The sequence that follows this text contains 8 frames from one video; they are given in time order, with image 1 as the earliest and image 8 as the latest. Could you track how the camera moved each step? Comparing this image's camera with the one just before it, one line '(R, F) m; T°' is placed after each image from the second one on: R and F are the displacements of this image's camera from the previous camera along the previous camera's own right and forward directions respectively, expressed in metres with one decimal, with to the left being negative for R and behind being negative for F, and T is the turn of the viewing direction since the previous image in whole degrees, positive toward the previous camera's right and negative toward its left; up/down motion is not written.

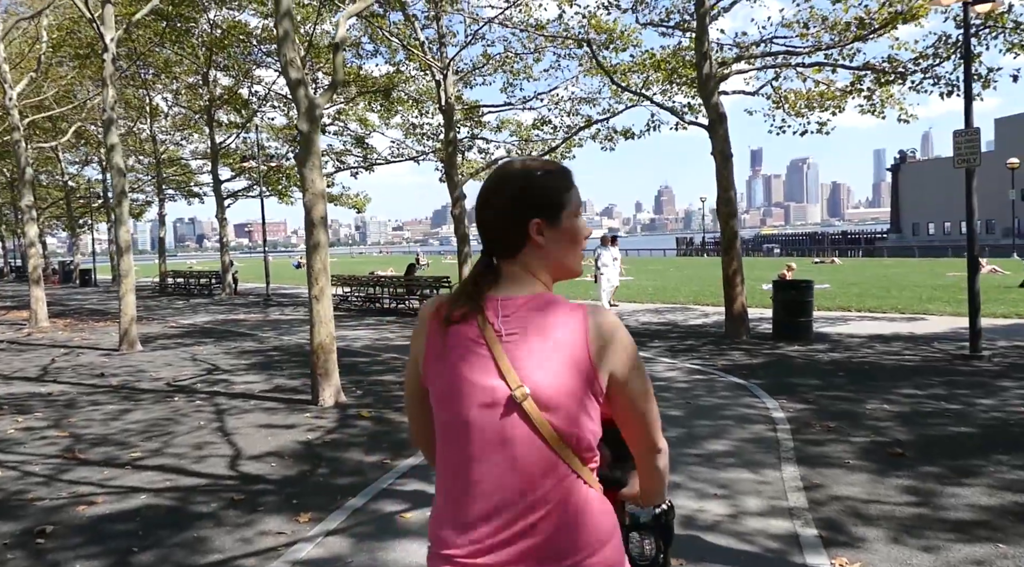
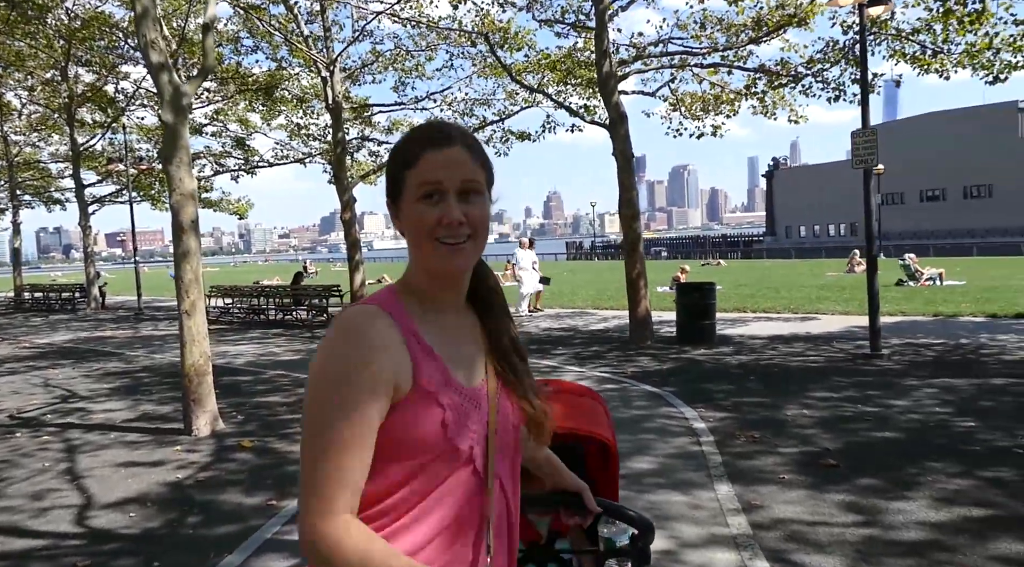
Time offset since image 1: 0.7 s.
(-0.1, +0.8) m; +8°
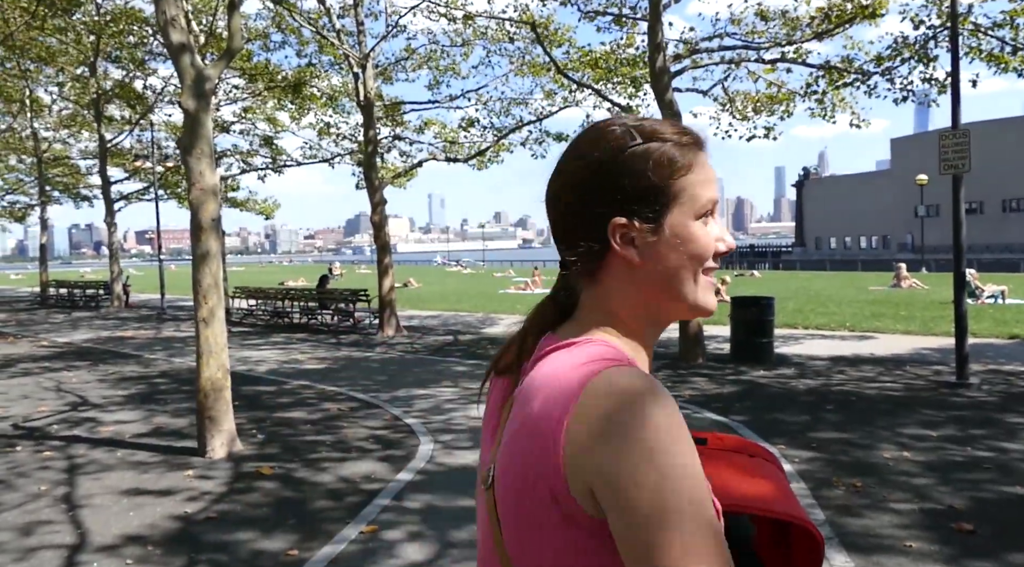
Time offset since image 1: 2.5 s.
(-0.3, +1.0) m; -2°
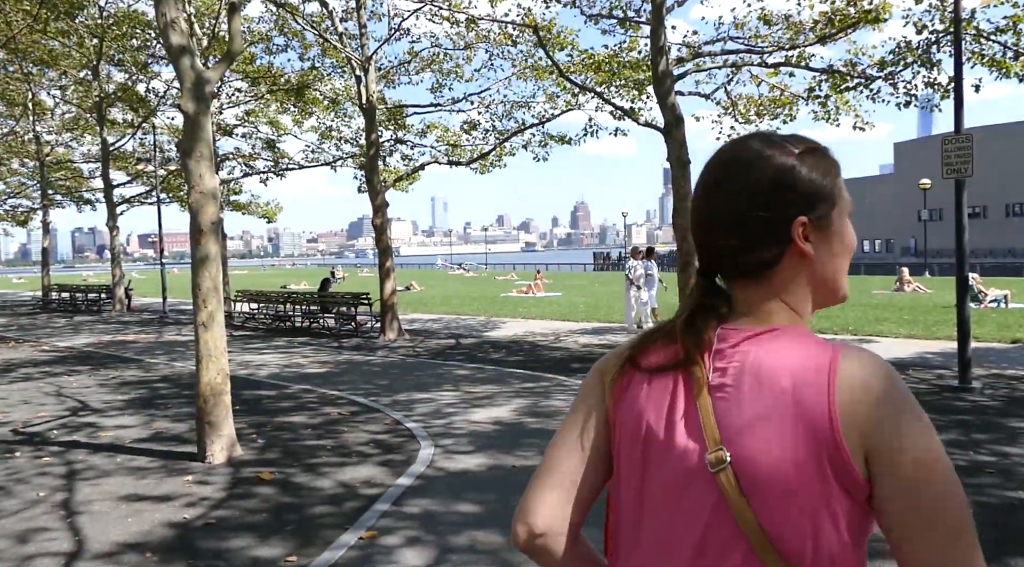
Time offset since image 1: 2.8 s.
(0.0, 0.0) m; 0°
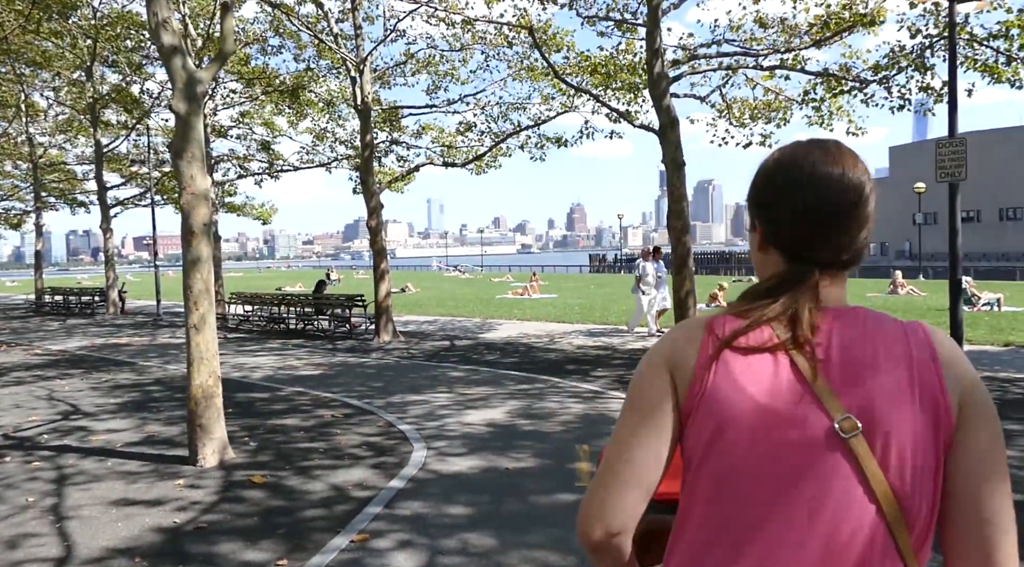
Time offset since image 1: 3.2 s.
(0.0, 0.0) m; 0°
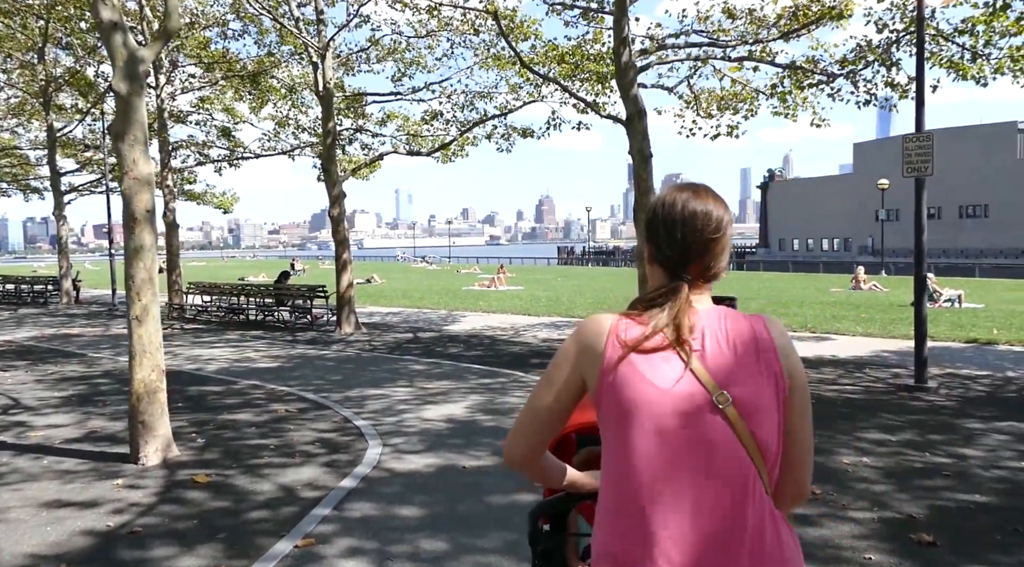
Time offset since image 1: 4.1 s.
(+0.1, +0.3) m; +2°
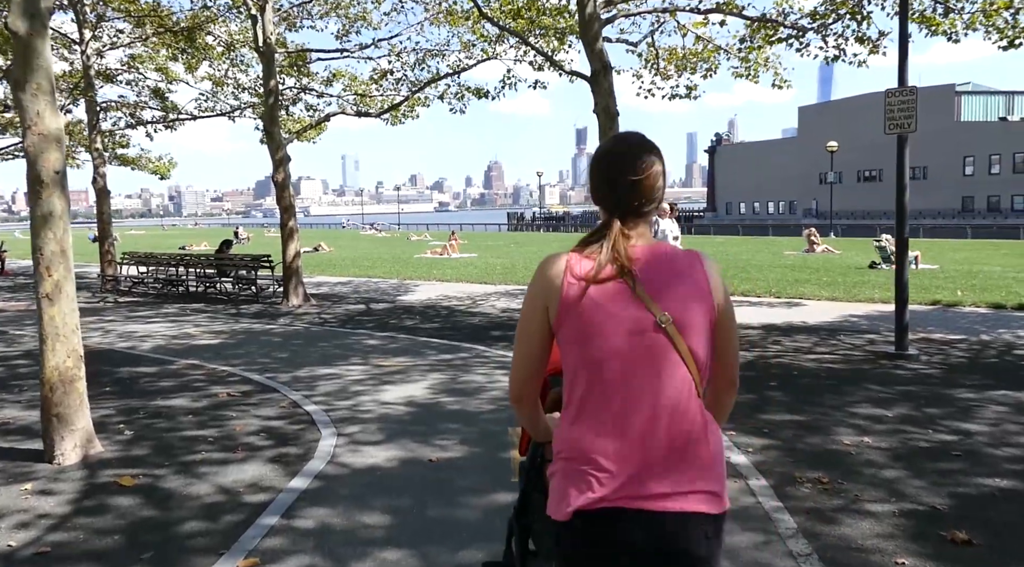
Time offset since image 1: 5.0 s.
(-0.2, +0.8) m; +4°
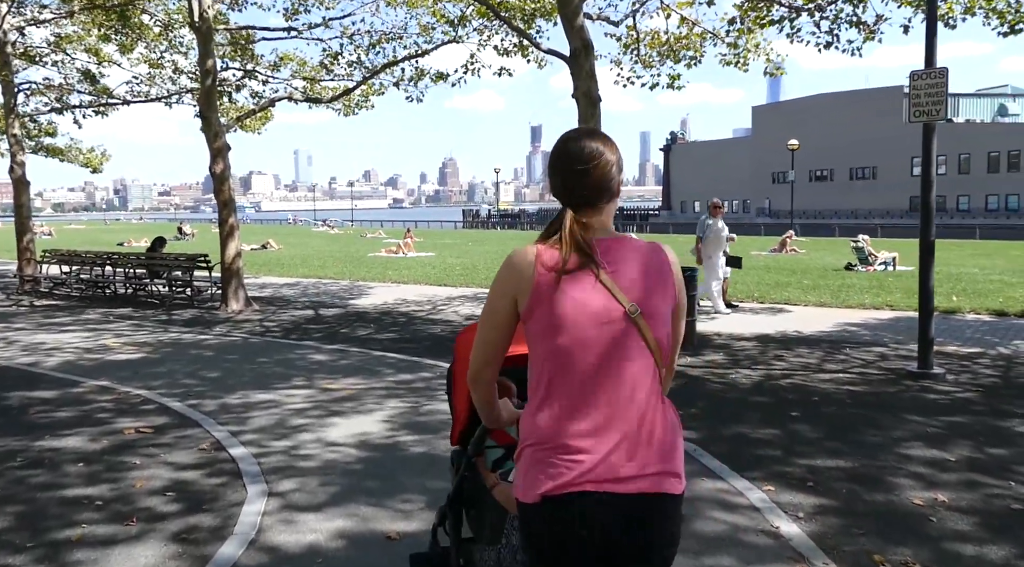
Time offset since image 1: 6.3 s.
(-0.2, +1.5) m; +3°
